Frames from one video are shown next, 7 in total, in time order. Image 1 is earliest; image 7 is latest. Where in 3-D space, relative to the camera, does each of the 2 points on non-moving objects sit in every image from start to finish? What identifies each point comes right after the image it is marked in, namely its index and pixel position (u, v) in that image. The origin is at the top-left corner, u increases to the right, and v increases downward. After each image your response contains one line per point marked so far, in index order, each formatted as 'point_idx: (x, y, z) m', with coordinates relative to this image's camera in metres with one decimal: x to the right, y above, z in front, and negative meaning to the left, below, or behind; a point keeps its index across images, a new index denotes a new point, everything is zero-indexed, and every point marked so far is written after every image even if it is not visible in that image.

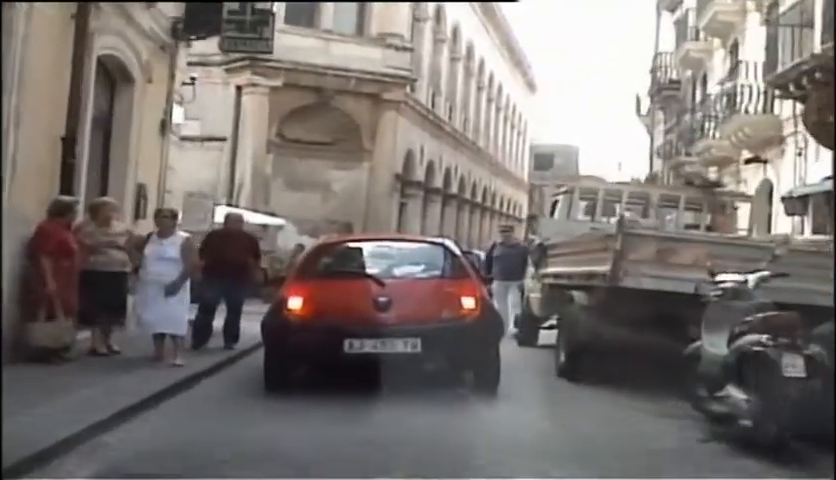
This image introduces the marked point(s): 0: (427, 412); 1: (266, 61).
0: (+0.1, -1.1, +8.4) m
1: (-1.0, +1.1, +8.2) m
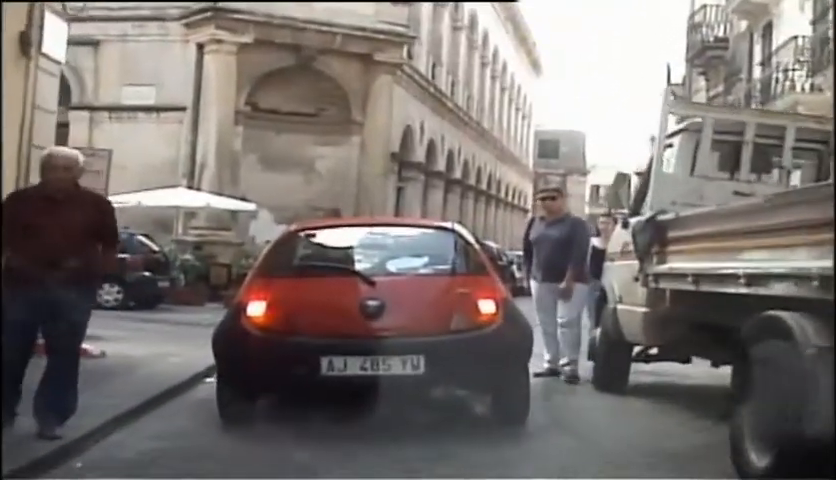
0: (+0.1, -1.1, +6.9) m
1: (-1.0, +1.2, +6.7) m
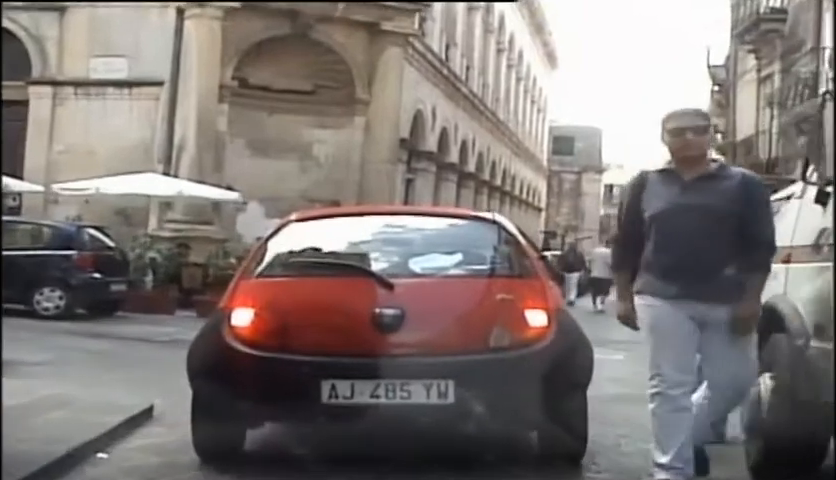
0: (+0.2, -1.1, +6.0) m
1: (-0.9, +1.2, +5.8) m
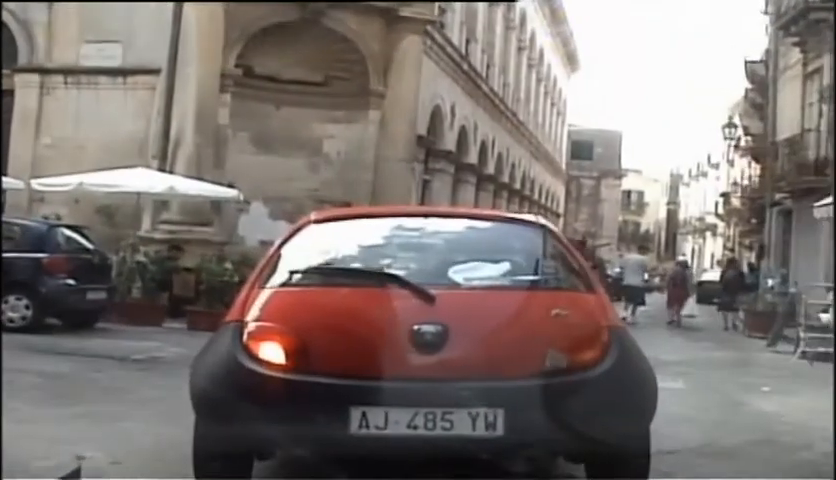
0: (+0.2, -1.1, +5.4) m
1: (-0.8, +1.2, +5.3) m
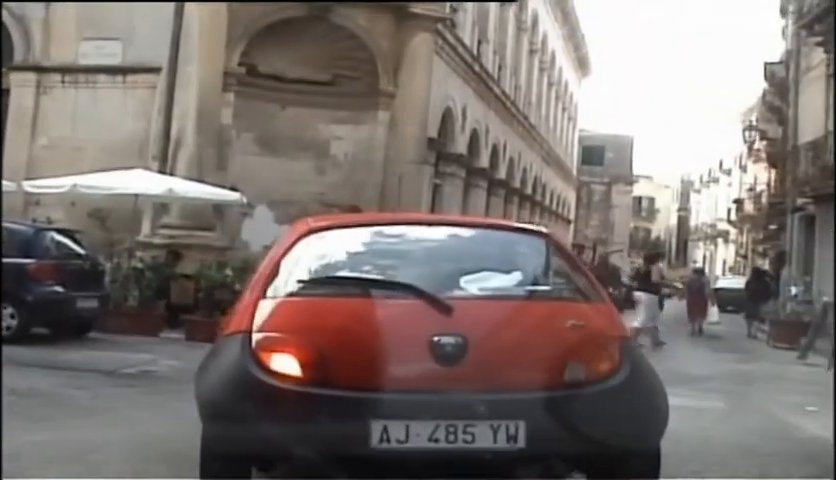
0: (+0.3, -1.1, +5.2) m
1: (-0.8, +1.2, +5.1) m
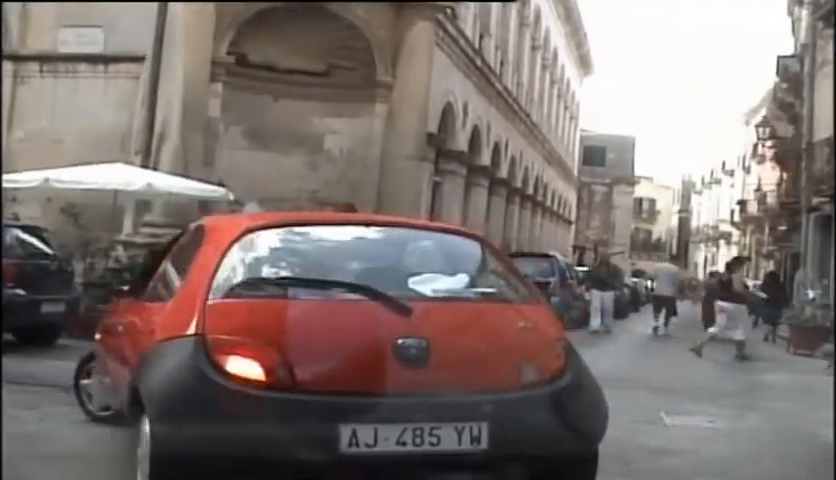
0: (+0.3, -1.1, +4.9) m
1: (-0.8, +1.2, +4.7) m
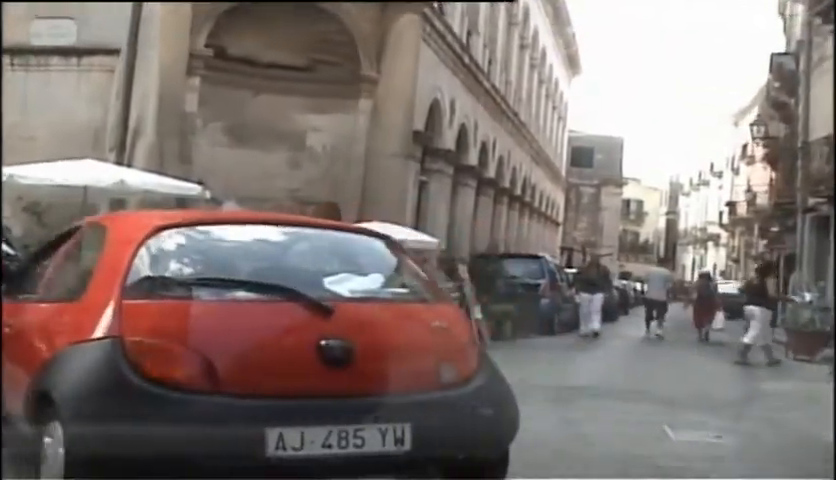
0: (+0.2, -1.1, +4.7) m
1: (-0.8, +1.2, +4.6) m
